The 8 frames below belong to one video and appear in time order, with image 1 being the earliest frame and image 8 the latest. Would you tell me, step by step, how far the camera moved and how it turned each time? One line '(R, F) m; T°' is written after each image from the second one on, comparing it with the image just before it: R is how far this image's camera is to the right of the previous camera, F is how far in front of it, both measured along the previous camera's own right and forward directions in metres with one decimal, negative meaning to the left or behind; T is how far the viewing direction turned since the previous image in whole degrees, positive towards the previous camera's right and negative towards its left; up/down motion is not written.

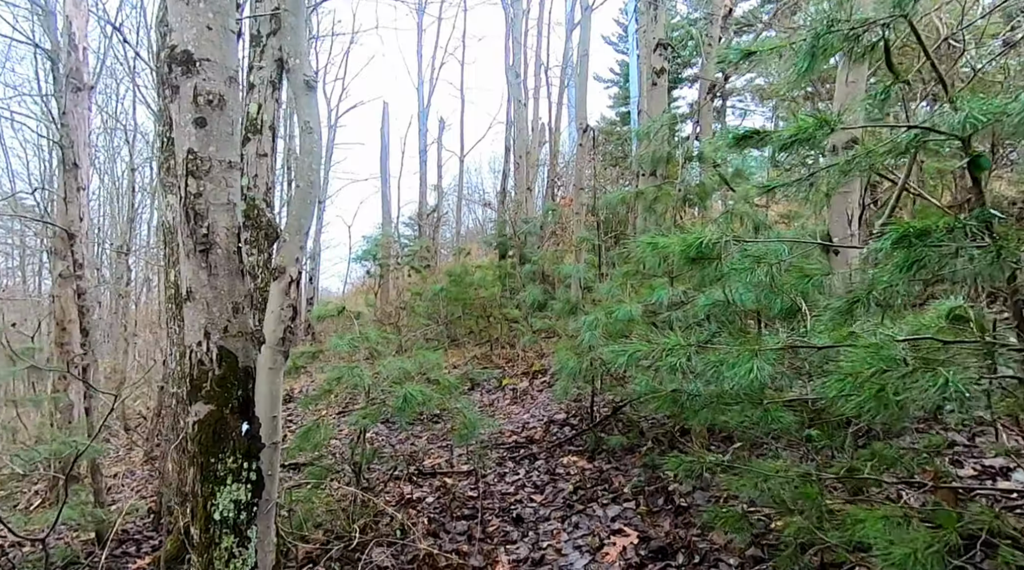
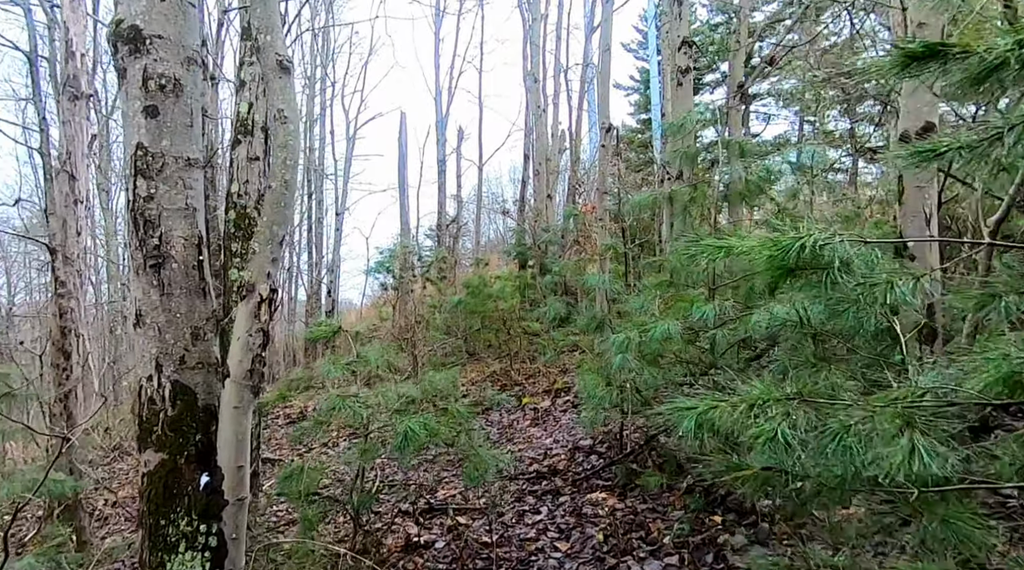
(0.0, +0.5) m; -2°
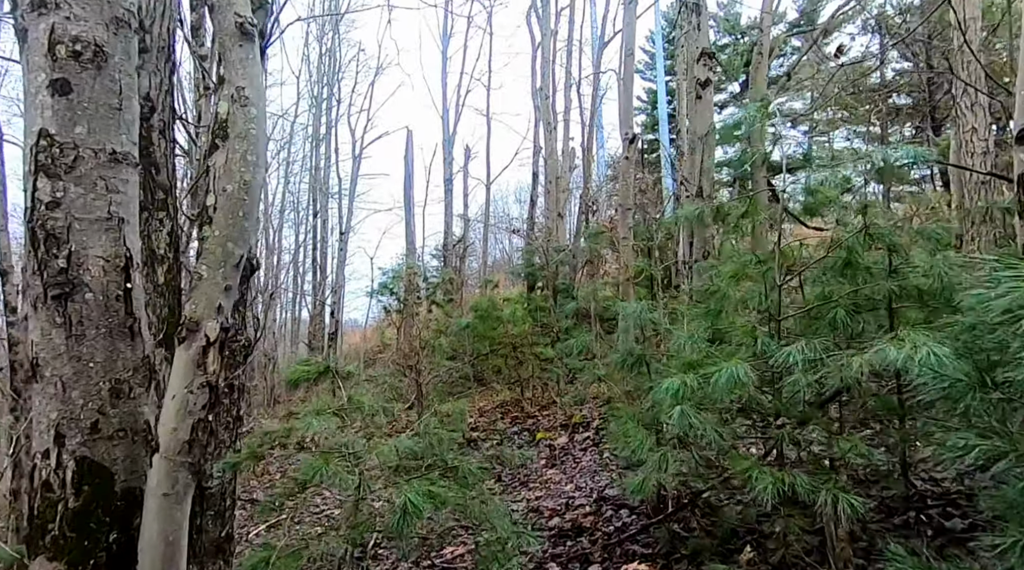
(-0.1, +0.6) m; 0°
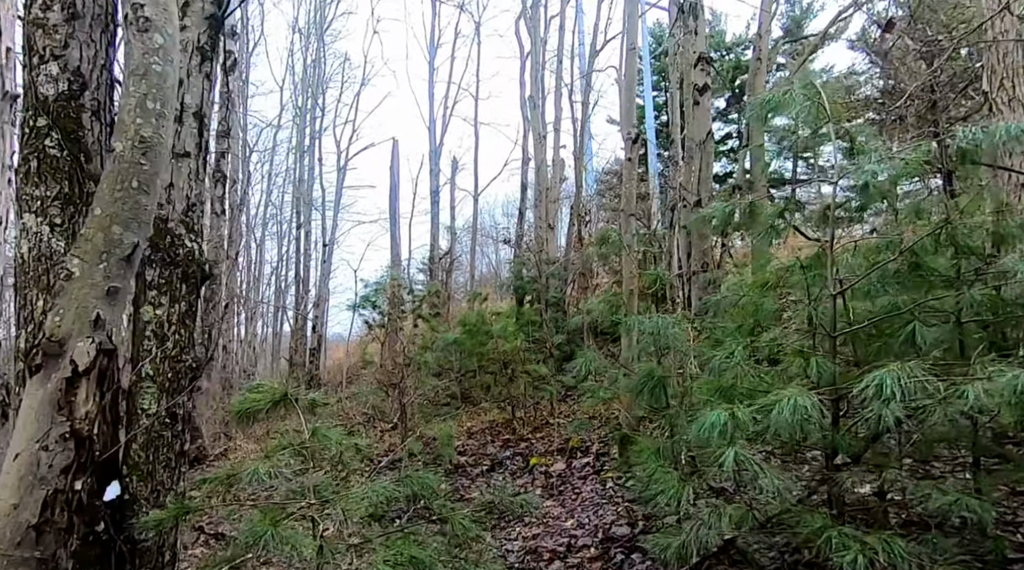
(0.0, +0.5) m; +1°
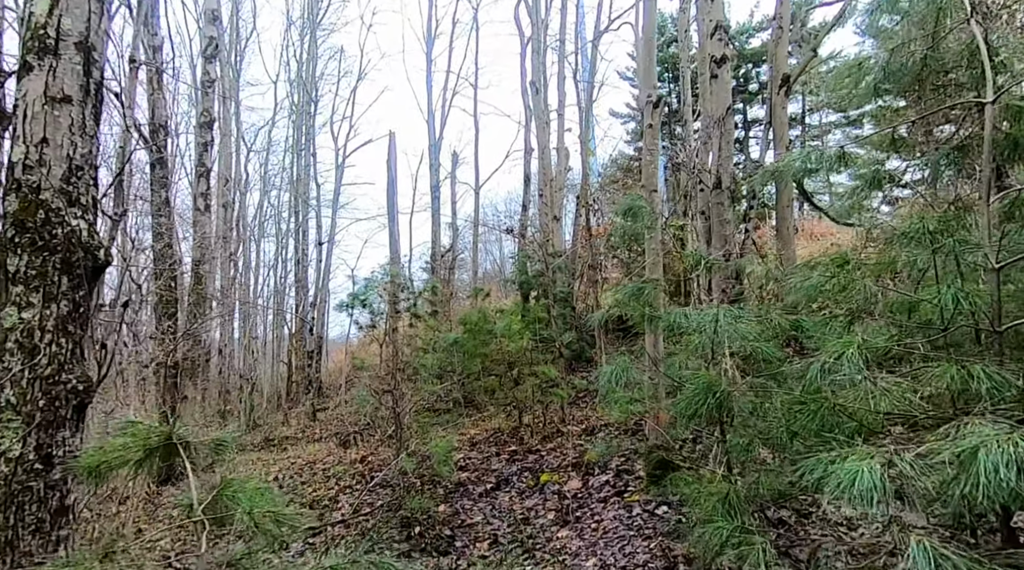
(0.0, +0.8) m; 0°
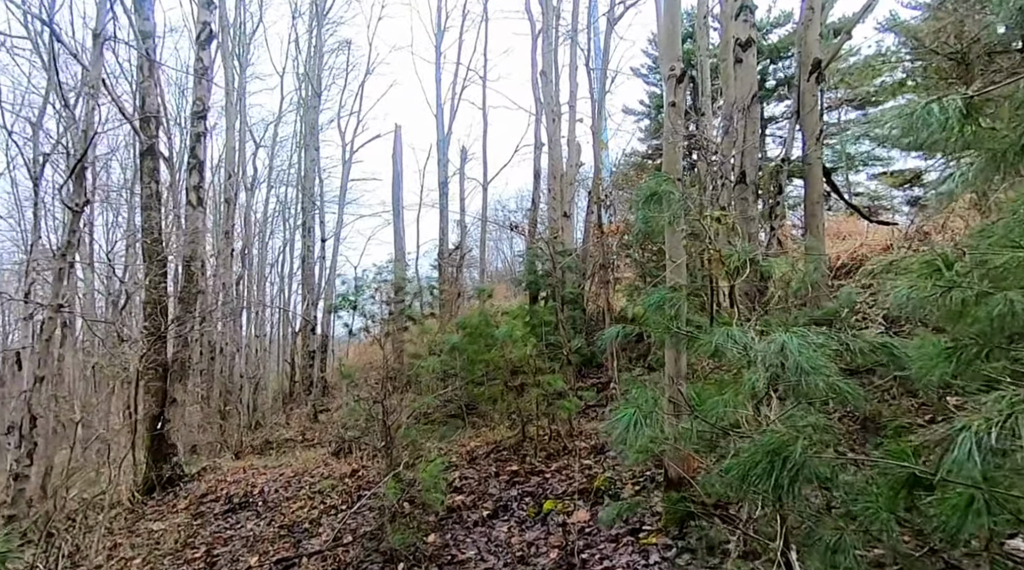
(+0.1, +0.7) m; -1°
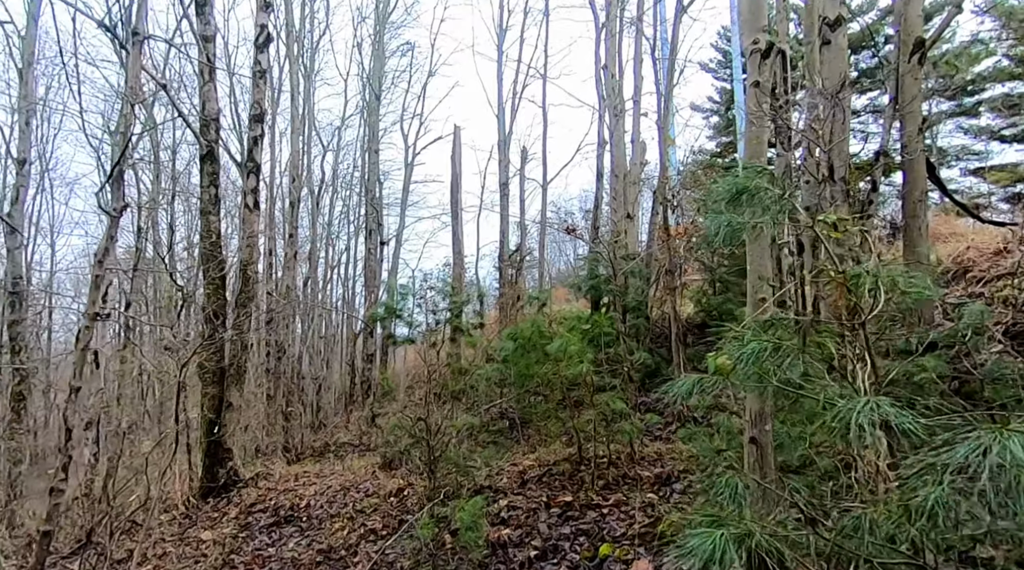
(+0.1, +0.6) m; -5°
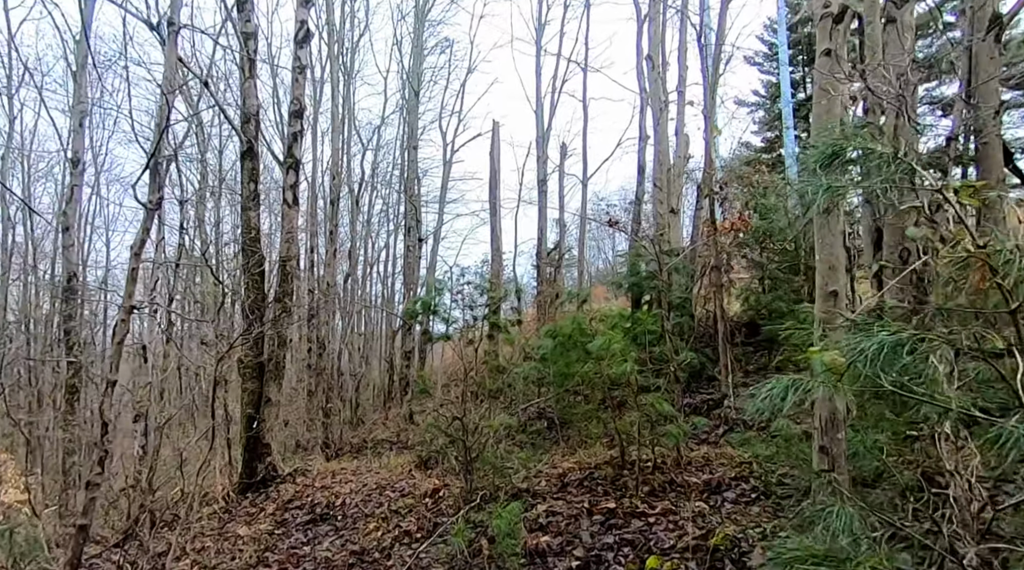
(0.0, +0.3) m; -3°
